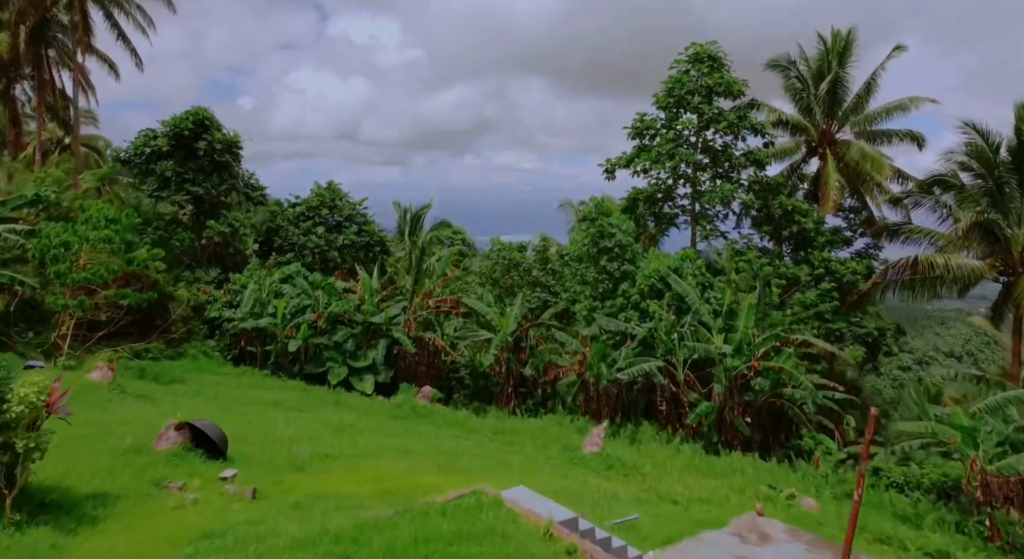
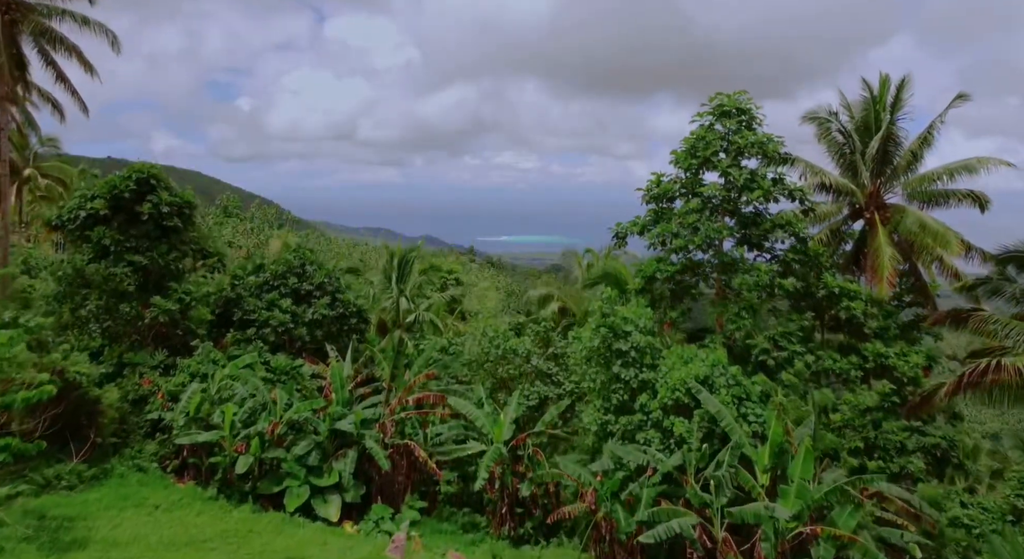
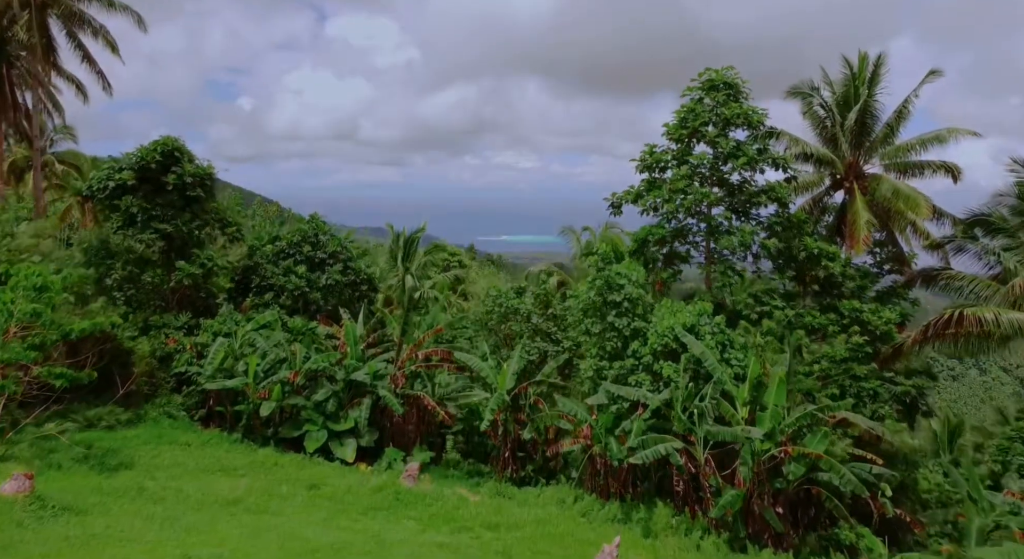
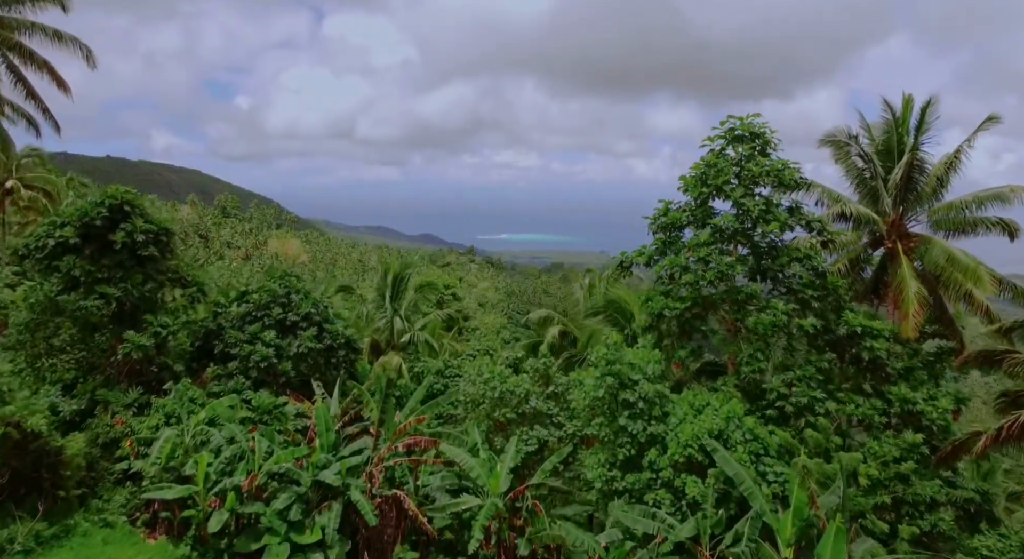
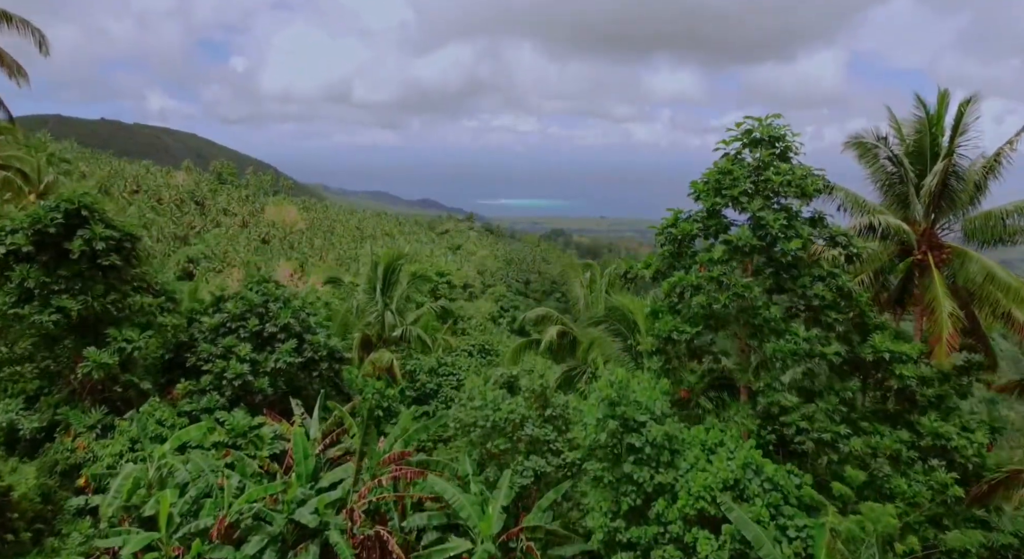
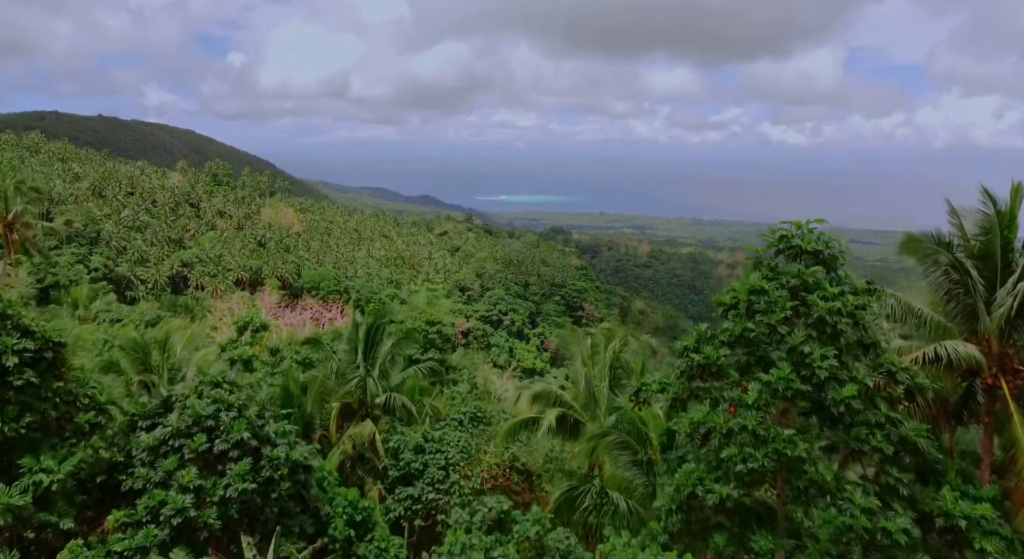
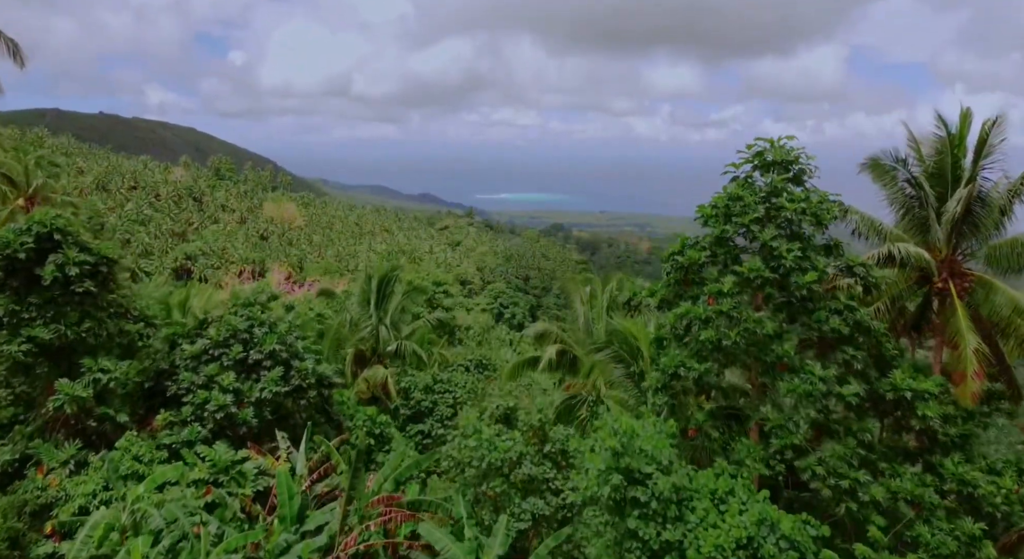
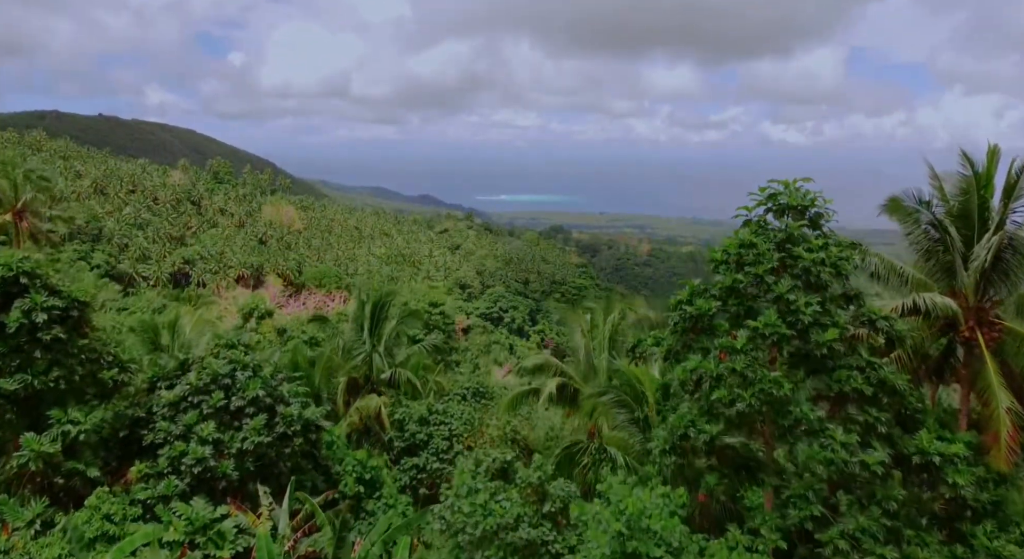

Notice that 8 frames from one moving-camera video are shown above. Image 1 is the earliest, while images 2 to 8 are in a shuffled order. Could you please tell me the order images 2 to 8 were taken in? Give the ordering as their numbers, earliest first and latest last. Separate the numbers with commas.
3, 2, 4, 5, 7, 8, 6
